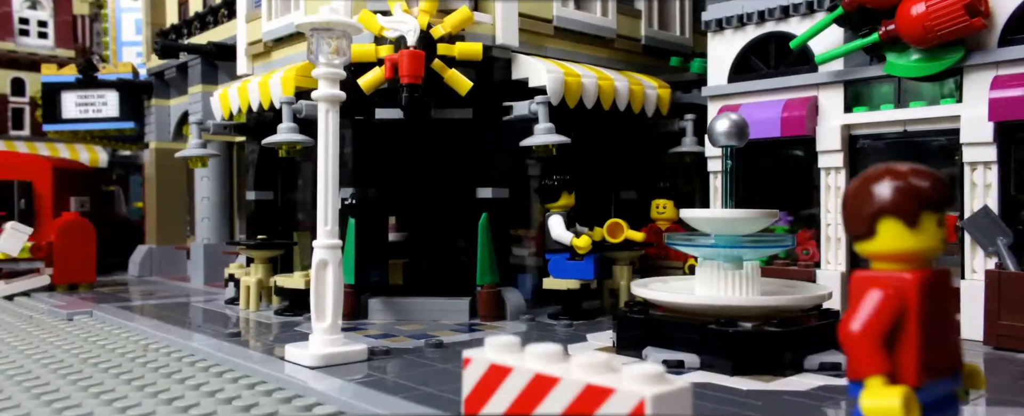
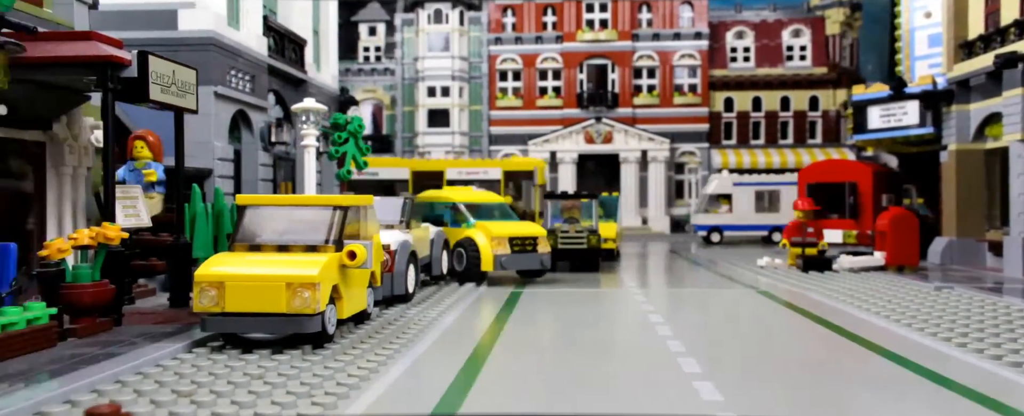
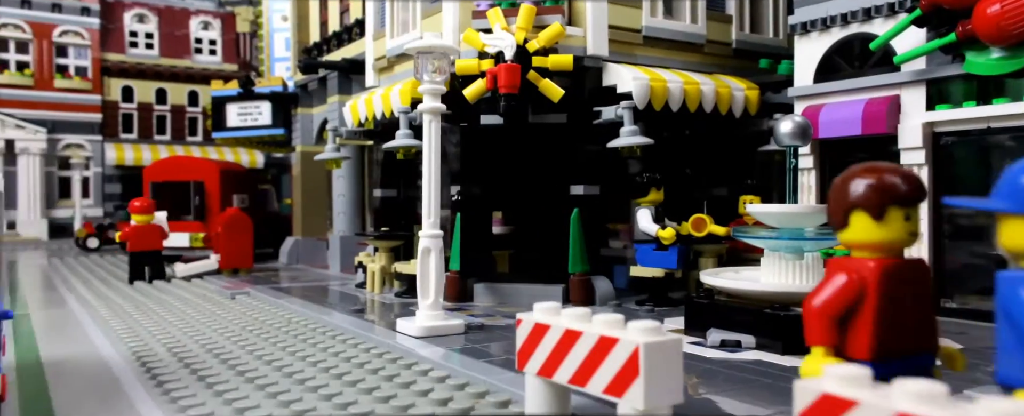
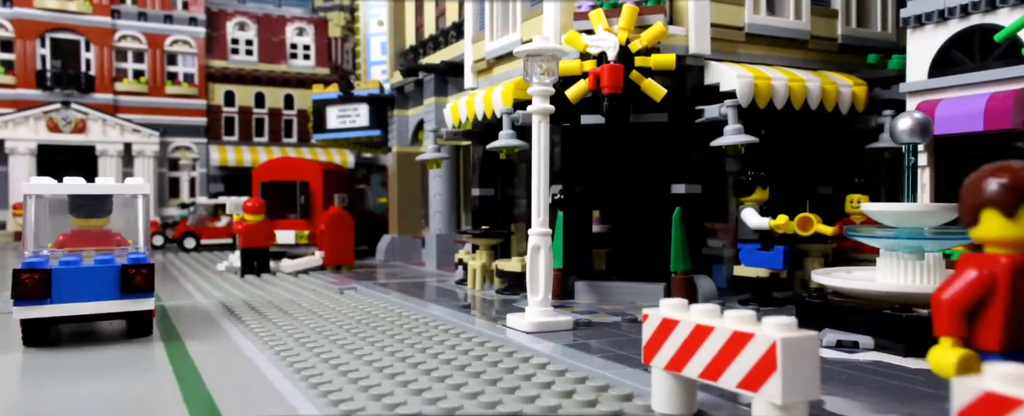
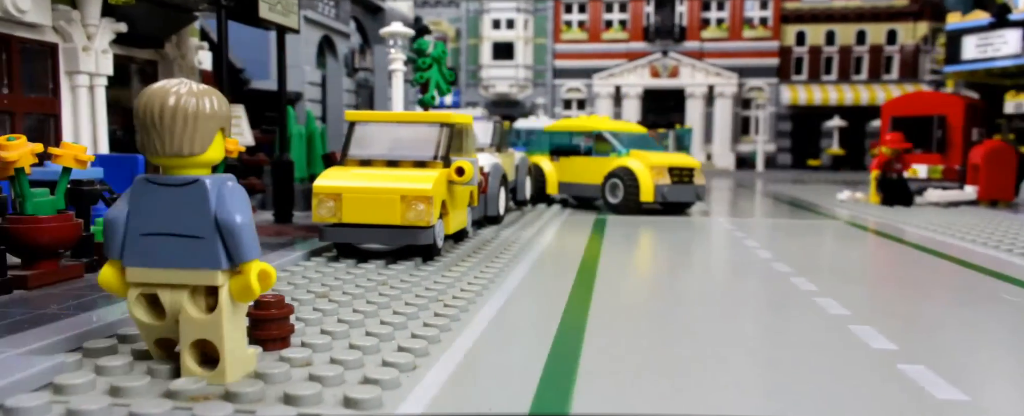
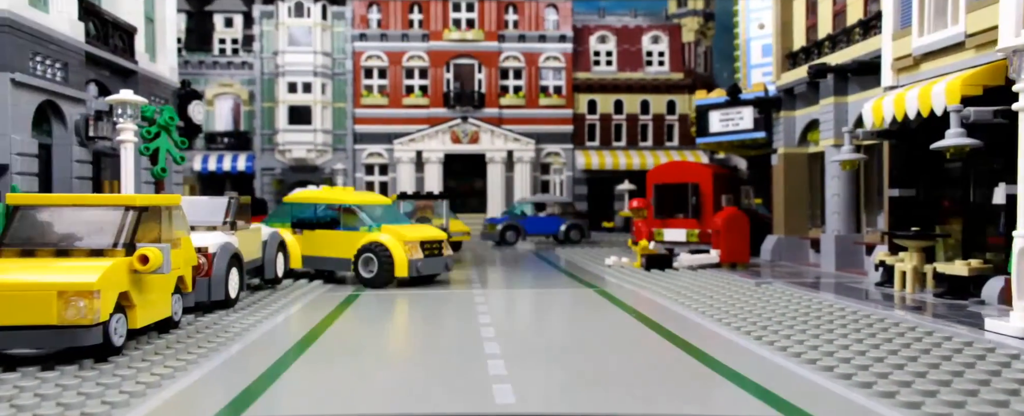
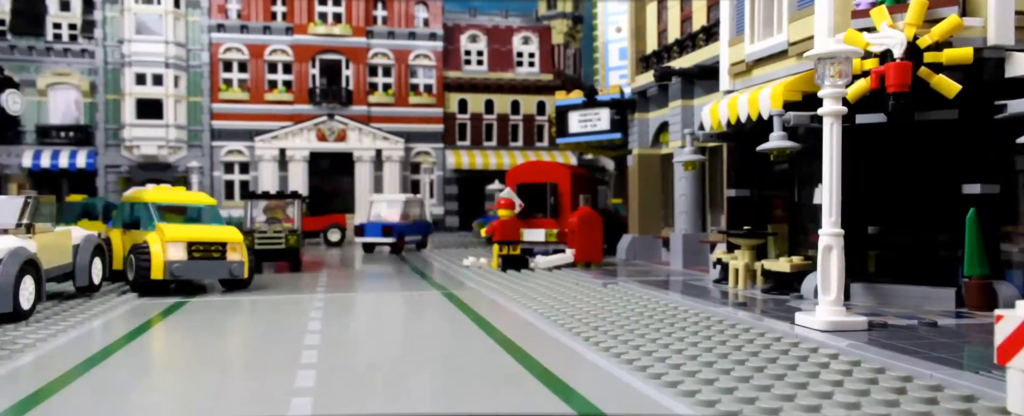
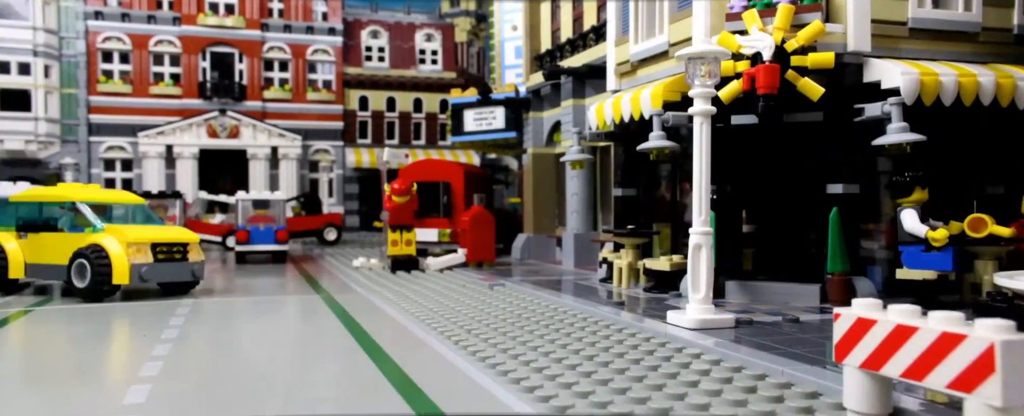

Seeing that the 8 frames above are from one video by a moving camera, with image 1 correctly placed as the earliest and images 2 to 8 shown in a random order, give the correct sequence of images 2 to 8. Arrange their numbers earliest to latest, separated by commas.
3, 4, 8, 7, 6, 2, 5
